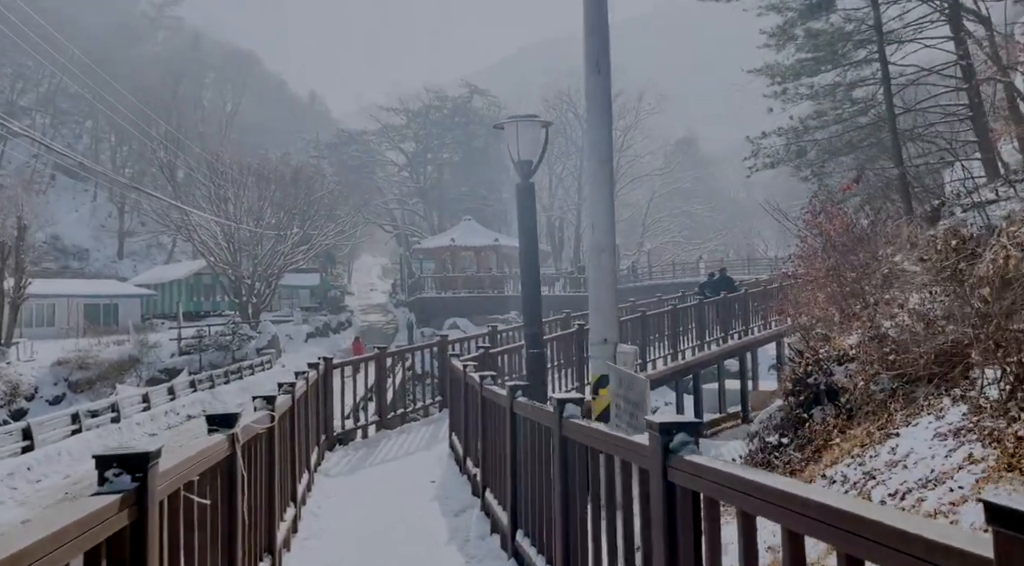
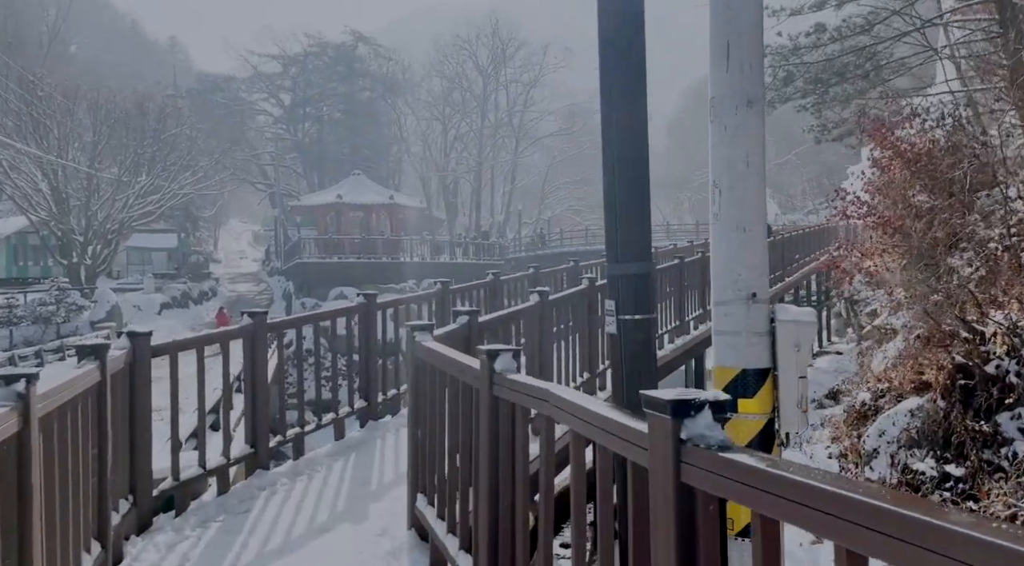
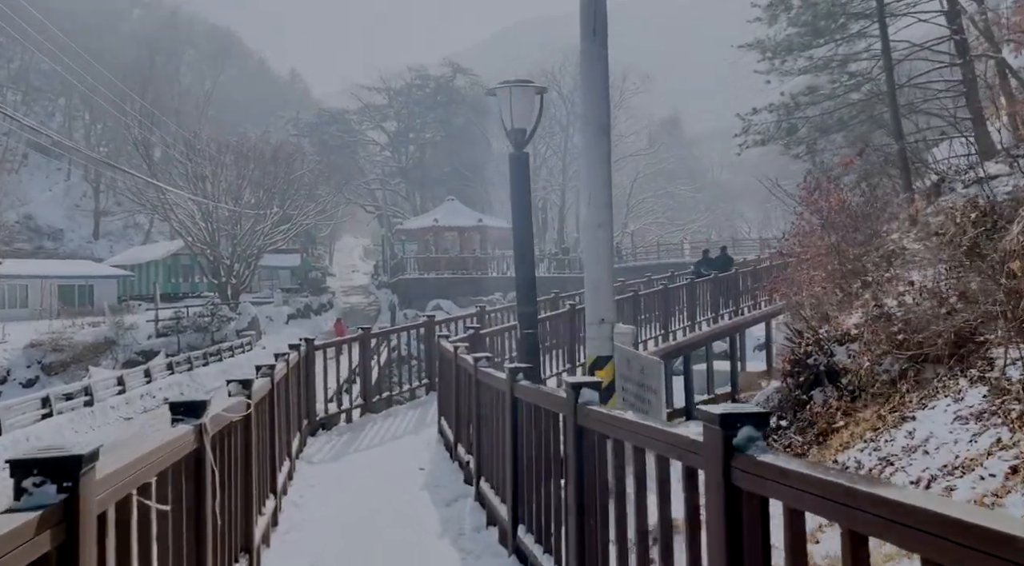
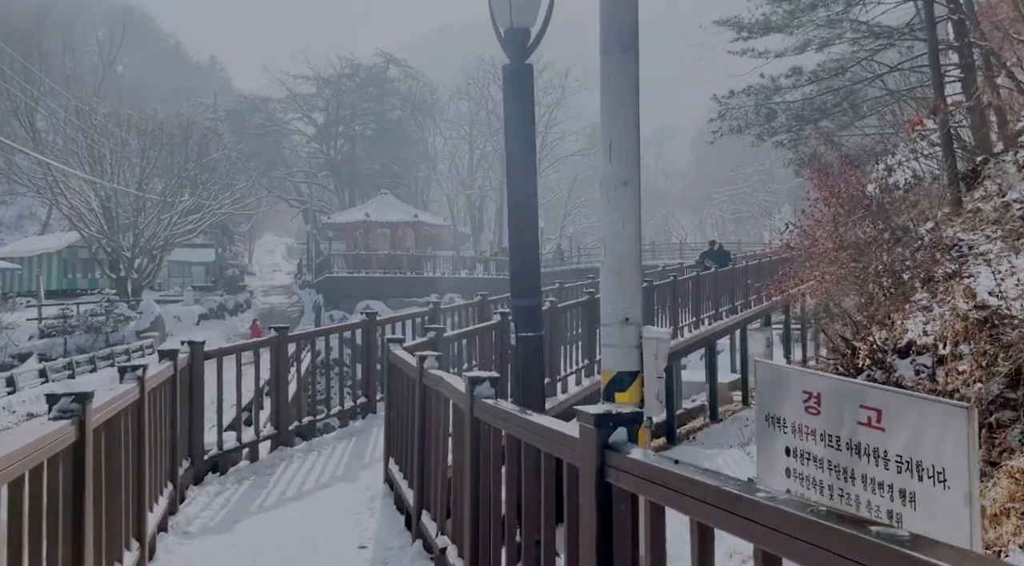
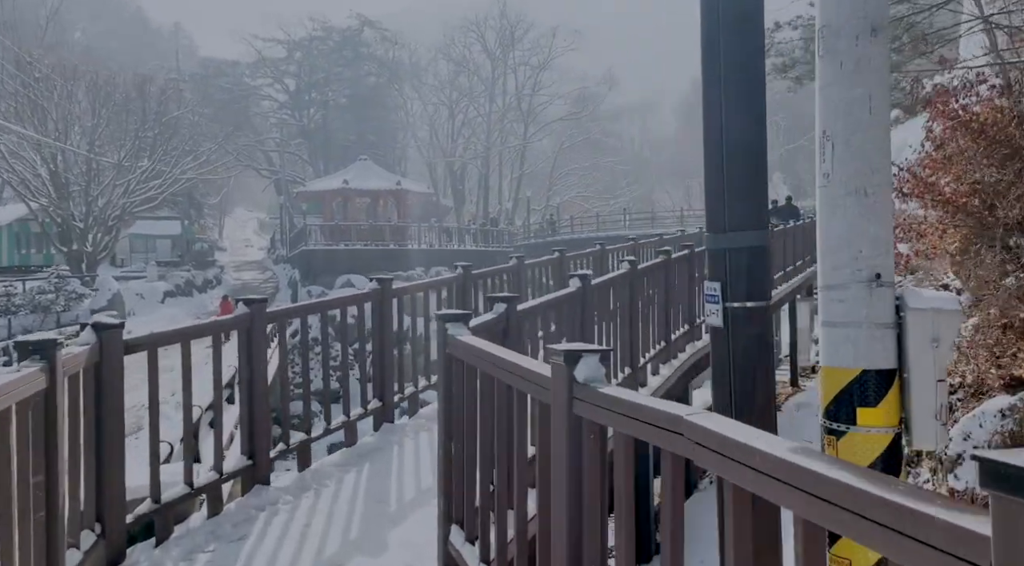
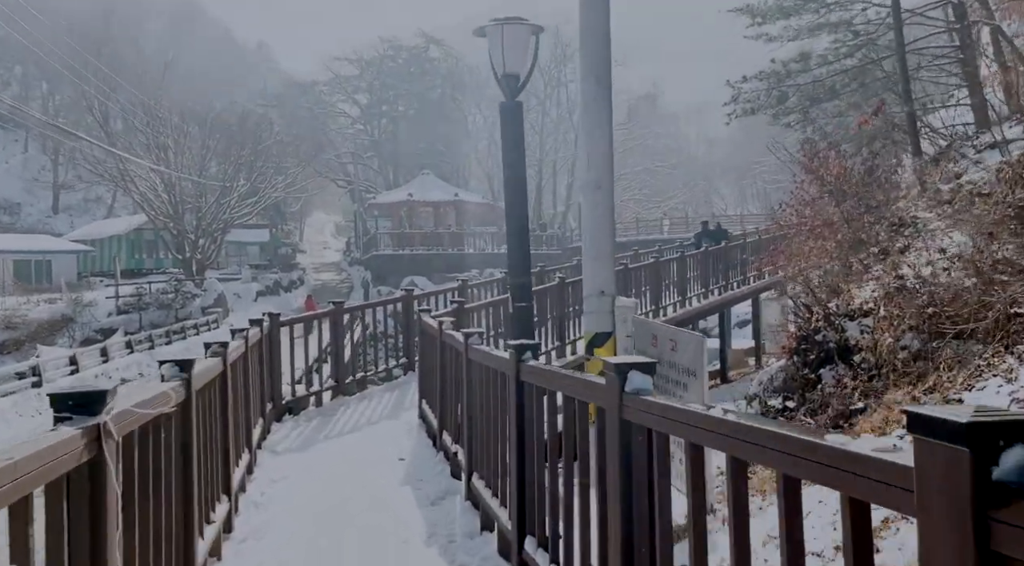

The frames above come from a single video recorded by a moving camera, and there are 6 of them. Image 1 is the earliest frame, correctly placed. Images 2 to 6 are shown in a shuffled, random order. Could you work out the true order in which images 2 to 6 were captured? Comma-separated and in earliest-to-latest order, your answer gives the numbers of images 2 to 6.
3, 6, 4, 2, 5
